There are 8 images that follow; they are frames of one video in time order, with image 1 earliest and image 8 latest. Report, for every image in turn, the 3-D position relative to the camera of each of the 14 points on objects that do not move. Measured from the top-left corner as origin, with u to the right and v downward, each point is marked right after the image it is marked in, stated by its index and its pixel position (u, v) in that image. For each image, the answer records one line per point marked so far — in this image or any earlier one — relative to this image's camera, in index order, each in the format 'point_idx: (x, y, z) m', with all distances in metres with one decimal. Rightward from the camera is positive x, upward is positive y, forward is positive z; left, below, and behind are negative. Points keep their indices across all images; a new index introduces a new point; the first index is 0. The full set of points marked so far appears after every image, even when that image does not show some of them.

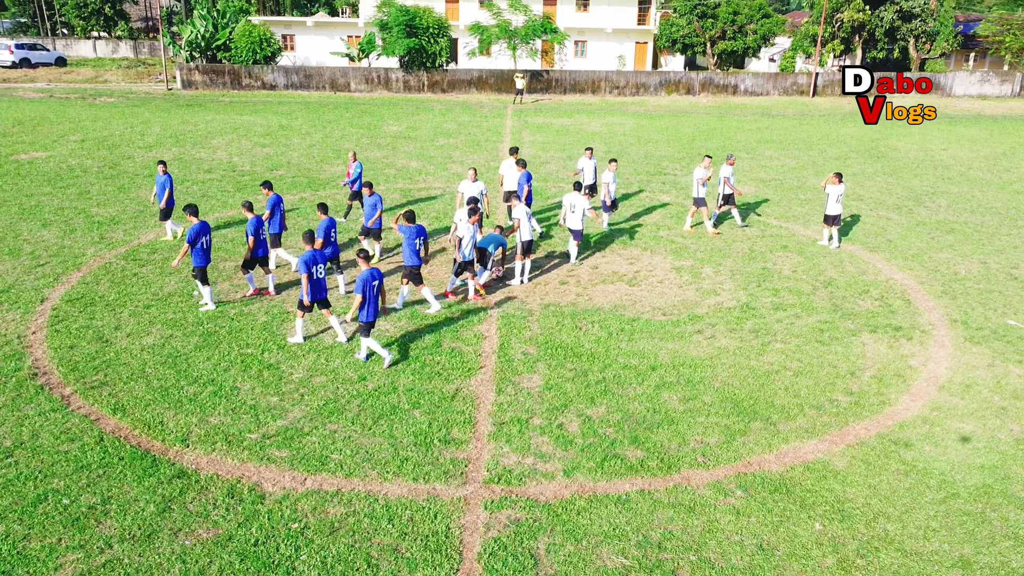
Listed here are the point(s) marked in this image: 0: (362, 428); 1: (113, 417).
0: (-1.4, -1.4, +7.8) m
1: (-4.0, -1.3, +8.0) m
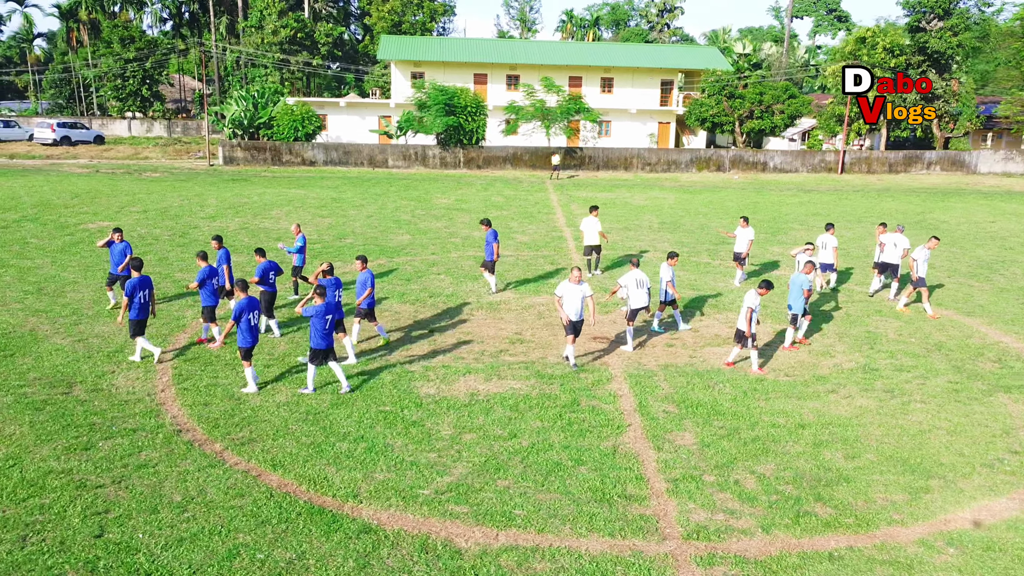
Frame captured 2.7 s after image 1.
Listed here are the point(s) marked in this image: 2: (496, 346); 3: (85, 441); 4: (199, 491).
0: (+0.3, -1.9, +7.6) m
1: (-2.3, -1.8, +7.8) m
2: (-0.2, -0.9, +12.3) m
3: (-4.5, -1.6, +8.4) m
4: (-2.9, -1.9, +7.4) m
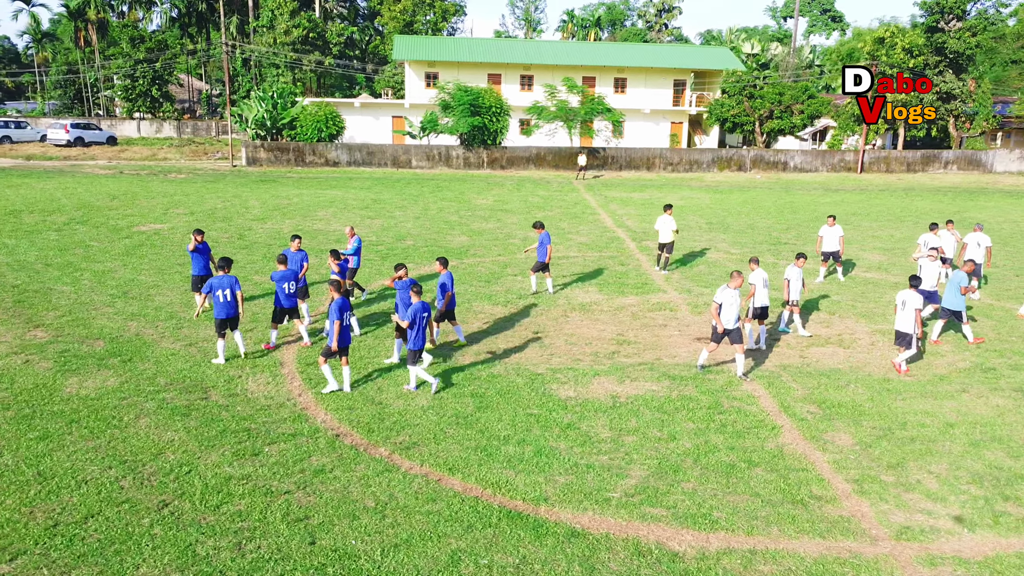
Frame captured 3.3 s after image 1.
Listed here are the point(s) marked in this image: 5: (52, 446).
0: (+2.0, -1.9, +7.6) m
1: (-0.6, -1.9, +7.8) m
2: (+1.5, -0.9, +12.3) m
3: (-2.8, -1.7, +8.4) m
4: (-1.1, -2.0, +7.4) m
5: (-4.8, -1.7, +8.3) m
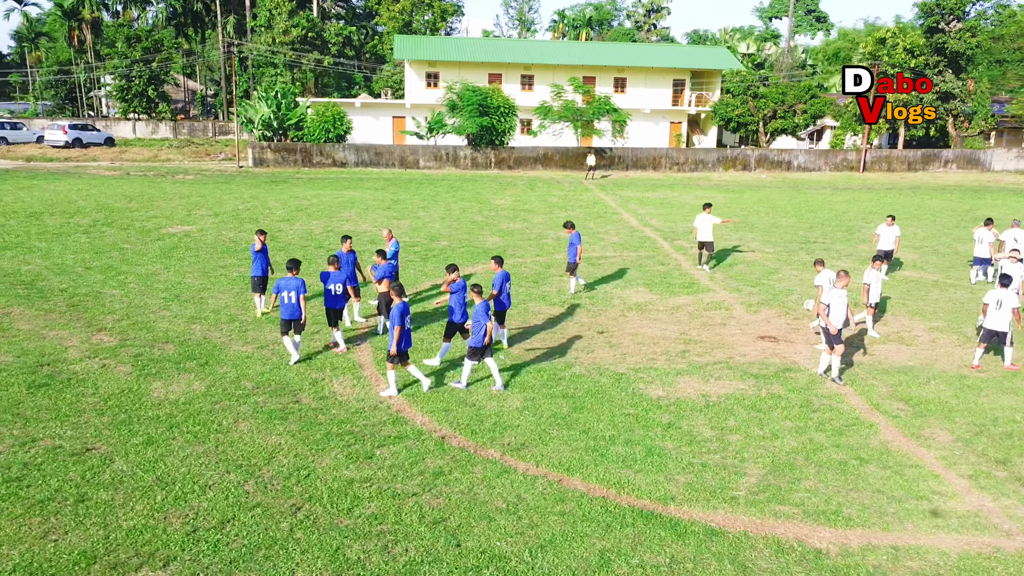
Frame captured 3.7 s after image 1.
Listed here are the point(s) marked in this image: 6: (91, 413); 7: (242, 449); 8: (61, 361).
0: (+3.2, -1.9, +7.7) m
1: (+0.6, -1.9, +7.8) m
2: (+2.6, -0.9, +12.4) m
3: (-1.6, -1.7, +8.3) m
4: (+0.1, -2.0, +7.4) m
5: (-3.6, -1.7, +8.2) m
6: (-4.8, -1.5, +9.1) m
7: (-2.8, -1.7, +8.3) m
8: (-6.2, -1.0, +10.9) m
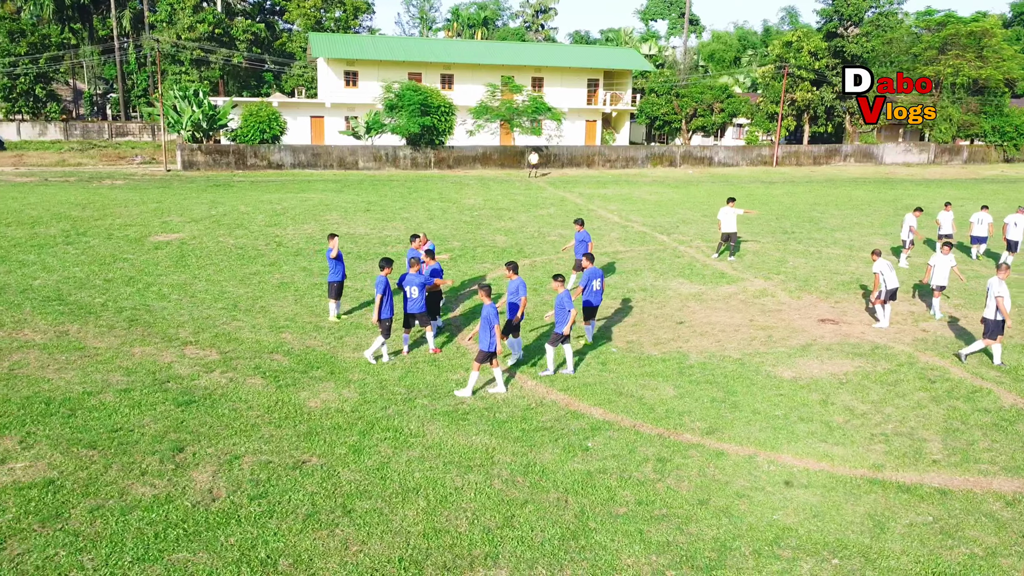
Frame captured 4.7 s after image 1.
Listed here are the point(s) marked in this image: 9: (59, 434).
0: (+5.5, -1.7, +8.7) m
1: (+2.9, -1.8, +8.4) m
2: (+4.1, -0.7, +13.2) m
3: (+0.6, -1.7, +8.6) m
4: (+2.4, -1.9, +7.9) m
5: (-1.4, -1.8, +8.1) m
6: (-2.7, -1.6, +8.9) m
7: (-0.6, -1.7, +8.3) m
8: (-4.4, -1.2, +10.4) m
9: (-4.8, -1.6, +8.5) m
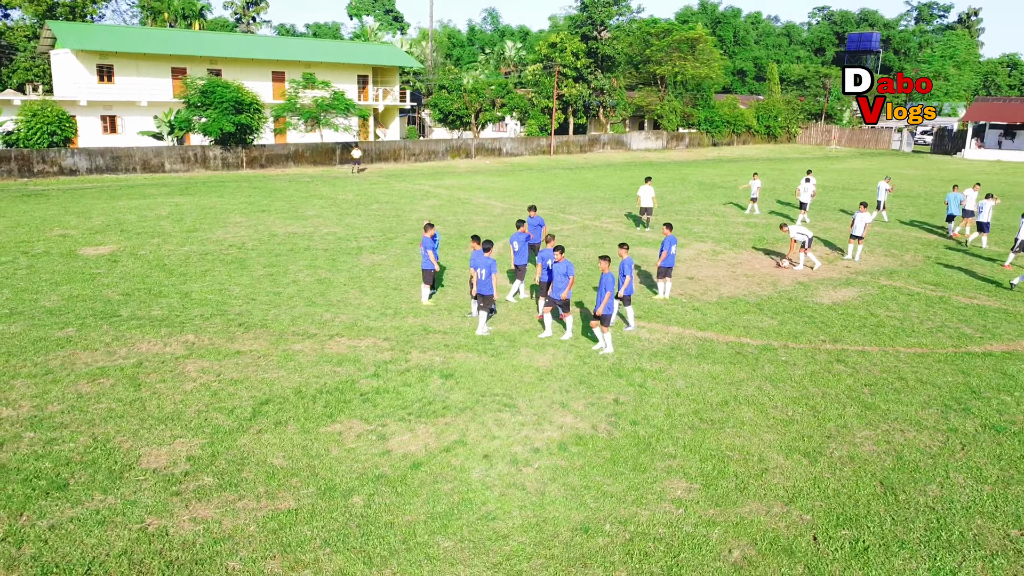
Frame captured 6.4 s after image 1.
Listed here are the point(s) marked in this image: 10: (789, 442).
0: (+8.1, -0.6, +13.0) m
1: (+5.8, -0.9, +11.9) m
2: (+5.1, +0.2, +16.7) m
3: (+3.6, -1.0, +11.2) m
4: (+5.5, -1.0, +11.2) m
5: (+2.0, -1.3, +10.1) m
6: (+0.4, -1.2, +10.2) m
7: (+2.6, -1.2, +10.5) m
8: (-1.7, -1.0, +11.1) m
9: (-1.4, -1.4, +9.1) m
10: (+3.0, -1.7, +8.5) m
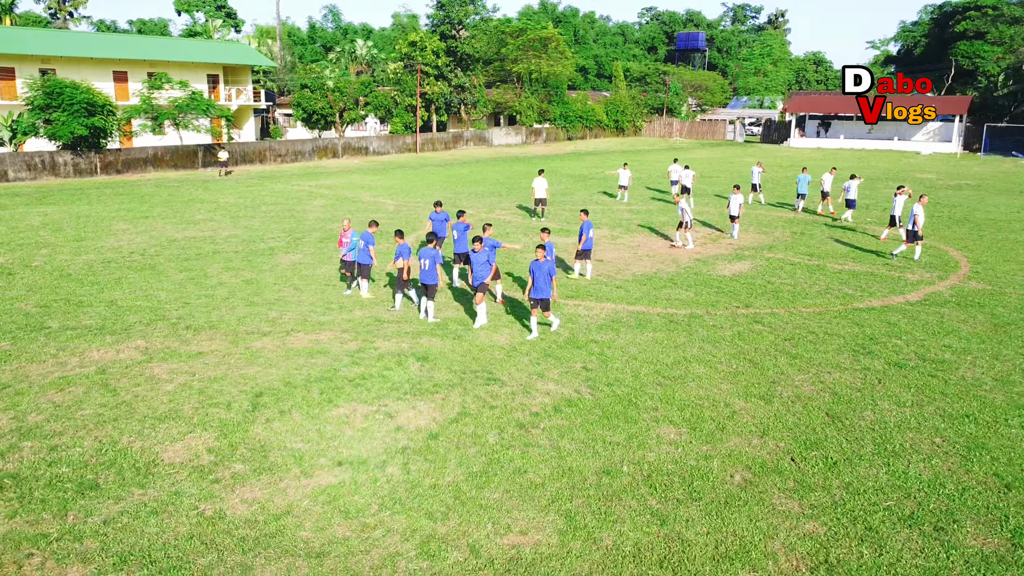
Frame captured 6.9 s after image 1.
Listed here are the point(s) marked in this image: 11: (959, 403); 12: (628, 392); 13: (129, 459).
0: (+7.0, +0.1, +15.3) m
1: (+5.0, -0.4, +13.7) m
2: (+3.3, +0.7, +18.3) m
3: (+3.0, -0.6, +12.6) m
4: (+4.8, -0.5, +13.0) m
5: (+1.6, -0.9, +11.2) m
6: (0.0, -1.0, +11.1) m
7: (+2.1, -0.8, +11.8) m
8: (-2.3, -0.9, +11.5) m
9: (-1.5, -1.3, +9.6) m
10: (+2.9, -1.3, +9.8) m
11: (+5.3, -1.4, +9.3) m
12: (+1.4, -1.3, +9.7) m
13: (-3.8, -1.7, +7.9) m
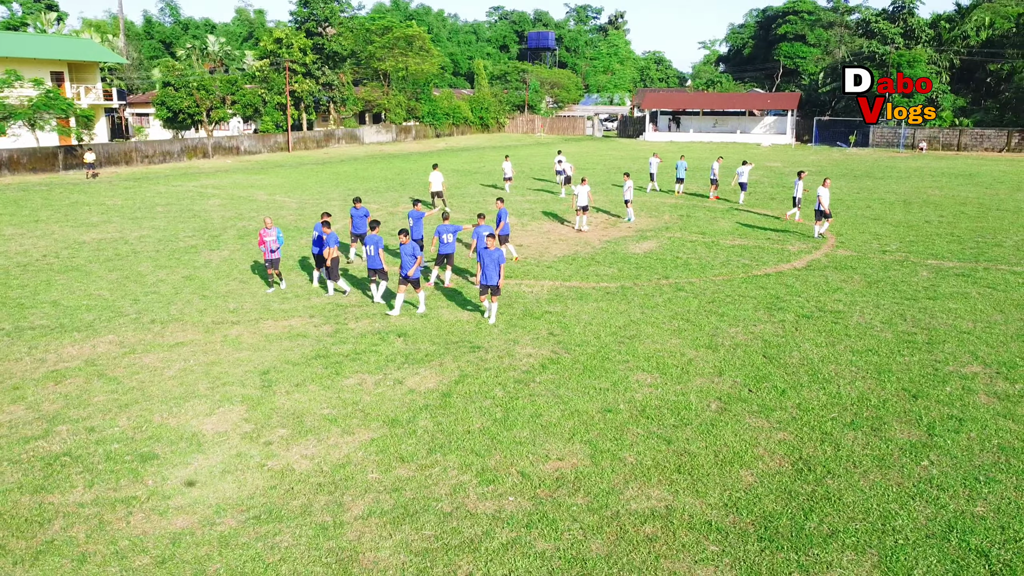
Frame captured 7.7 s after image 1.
0: (+5.6, +0.7, +17.6) m
1: (+3.9, +0.2, +15.7) m
2: (+1.4, +1.2, +19.9) m
3: (+2.2, -0.1, +14.2) m
4: (+3.9, 0.0, +15.0) m
5: (+1.1, -0.5, +12.6) m
6: (-0.5, -0.6, +12.2) m
7: (+1.4, -0.4, +13.3) m
8: (-2.8, -0.7, +12.2) m
9: (-1.7, -1.0, +10.5) m
10: (+2.6, -0.8, +11.5) m
11: (+5.1, -0.8, +11.4) m
12: (+1.2, -0.9, +11.2) m
13: (-3.6, -1.5, +8.4) m
